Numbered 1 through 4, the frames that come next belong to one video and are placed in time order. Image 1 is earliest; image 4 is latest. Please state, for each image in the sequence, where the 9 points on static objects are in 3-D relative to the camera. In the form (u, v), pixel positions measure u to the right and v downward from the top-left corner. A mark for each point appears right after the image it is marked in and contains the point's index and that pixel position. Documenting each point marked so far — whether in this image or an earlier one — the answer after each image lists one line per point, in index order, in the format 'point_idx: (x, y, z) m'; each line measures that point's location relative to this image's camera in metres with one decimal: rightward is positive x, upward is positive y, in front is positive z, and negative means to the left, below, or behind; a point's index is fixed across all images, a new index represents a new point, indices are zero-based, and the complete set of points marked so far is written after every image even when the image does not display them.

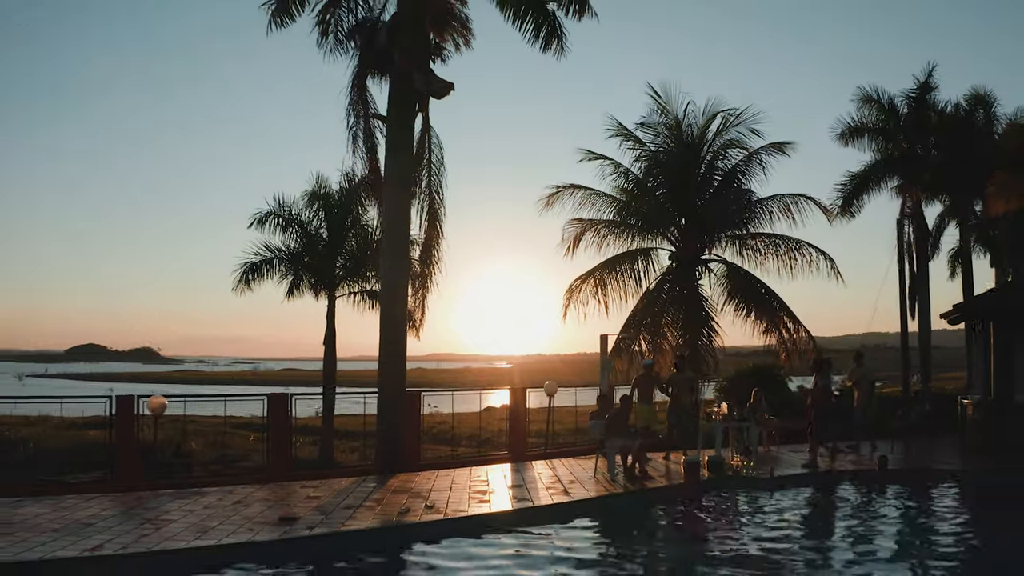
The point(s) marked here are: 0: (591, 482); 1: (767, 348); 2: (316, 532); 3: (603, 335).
0: (+1.0, -2.5, +12.3) m
1: (+5.2, -1.2, +19.1) m
2: (-1.9, -2.3, +8.9) m
3: (+1.6, -0.8, +16.6) m
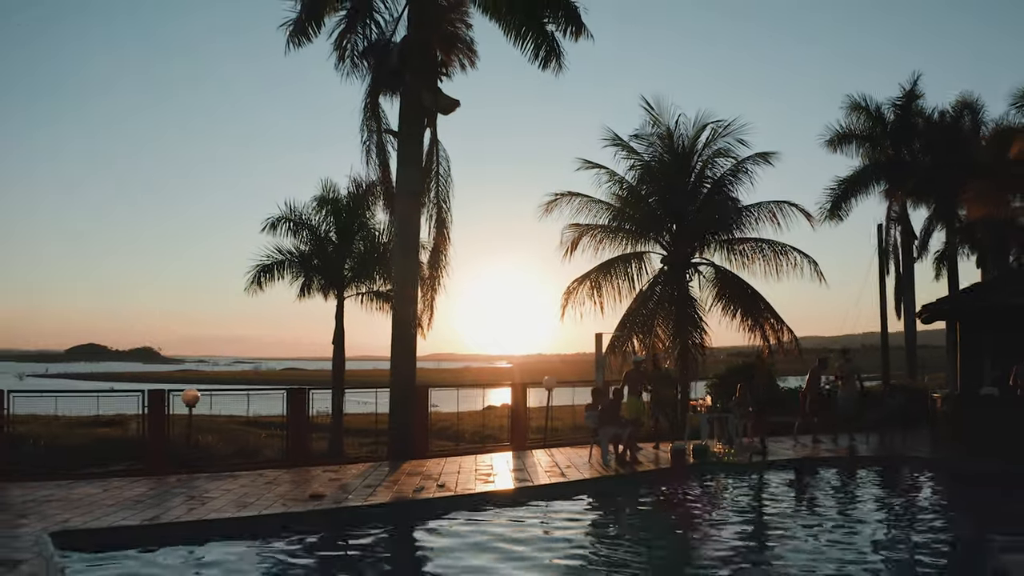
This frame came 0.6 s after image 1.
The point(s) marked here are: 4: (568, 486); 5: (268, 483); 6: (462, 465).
0: (+1.1, -2.6, +13.5) m
1: (+5.2, -1.3, +20.4) m
2: (-1.8, -2.4, +10.2) m
3: (+1.6, -0.9, +17.8) m
4: (+0.7, -2.6, +12.1) m
5: (-3.1, -2.5, +12.1) m
6: (-0.7, -2.5, +13.4) m
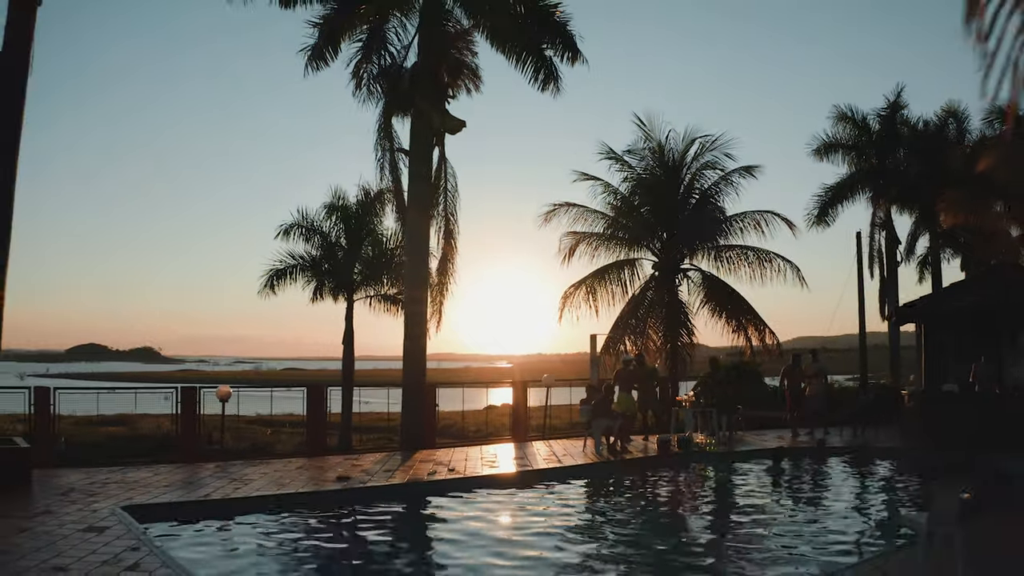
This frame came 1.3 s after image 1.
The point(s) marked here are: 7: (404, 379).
0: (+1.1, -2.7, +15.0) m
1: (+5.3, -1.4, +21.8) m
2: (-1.8, -2.5, +11.7) m
3: (+1.7, -1.0, +19.3) m
4: (+0.8, -2.7, +13.6) m
5: (-3.1, -2.6, +13.6) m
6: (-0.7, -2.6, +14.9) m
7: (-2.0, -1.7, +17.6) m
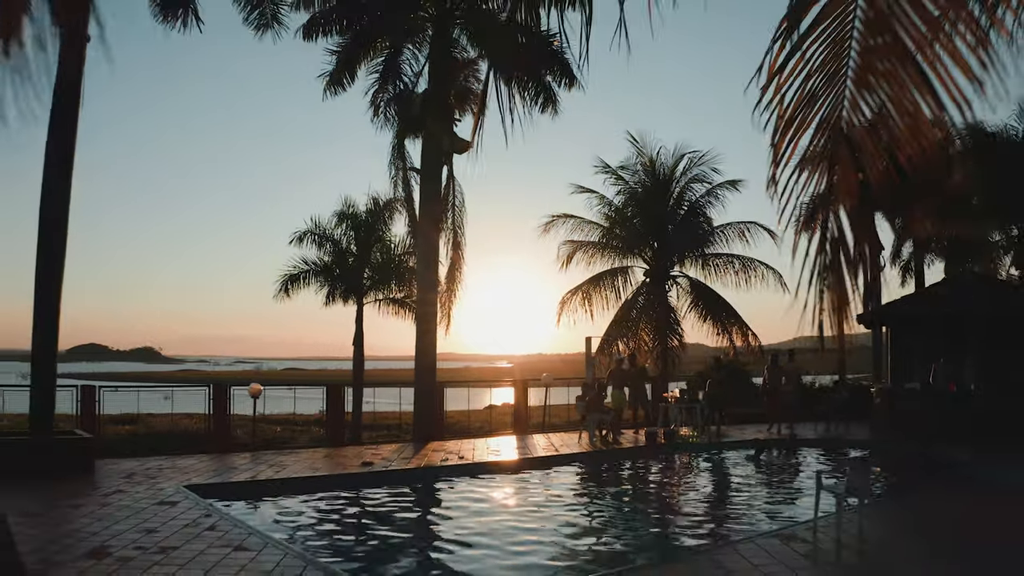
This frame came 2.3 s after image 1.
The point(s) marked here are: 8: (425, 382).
0: (+1.1, -2.8, +16.7) m
1: (+5.3, -1.5, +23.6) m
2: (-1.8, -2.6, +13.4) m
3: (+1.7, -1.1, +21.0) m
4: (+0.8, -2.8, +15.3) m
5: (-3.1, -2.7, +15.3) m
6: (-0.6, -2.8, +16.6) m
7: (-2.0, -1.9, +19.3) m
8: (-1.8, -1.9, +19.3) m
